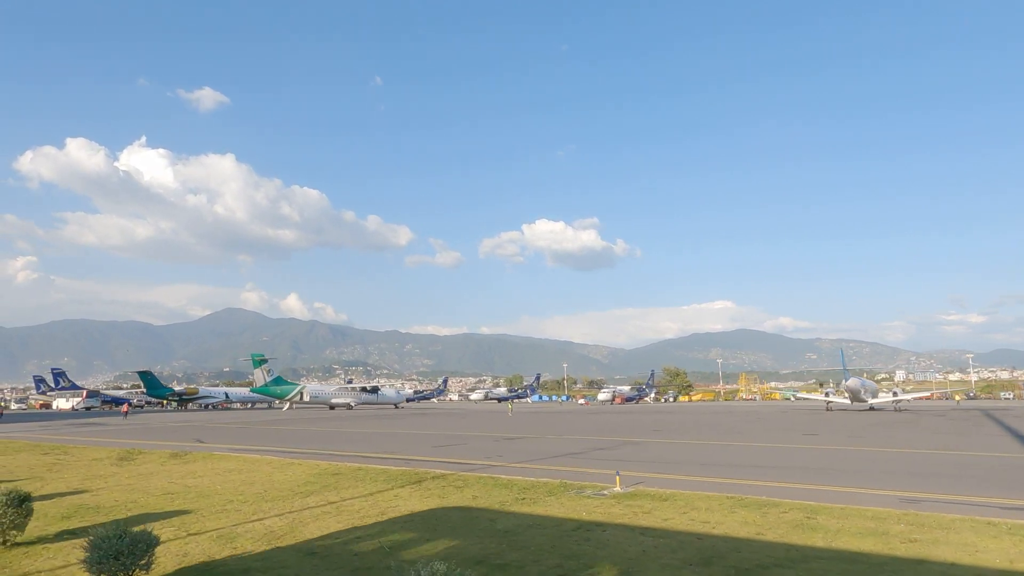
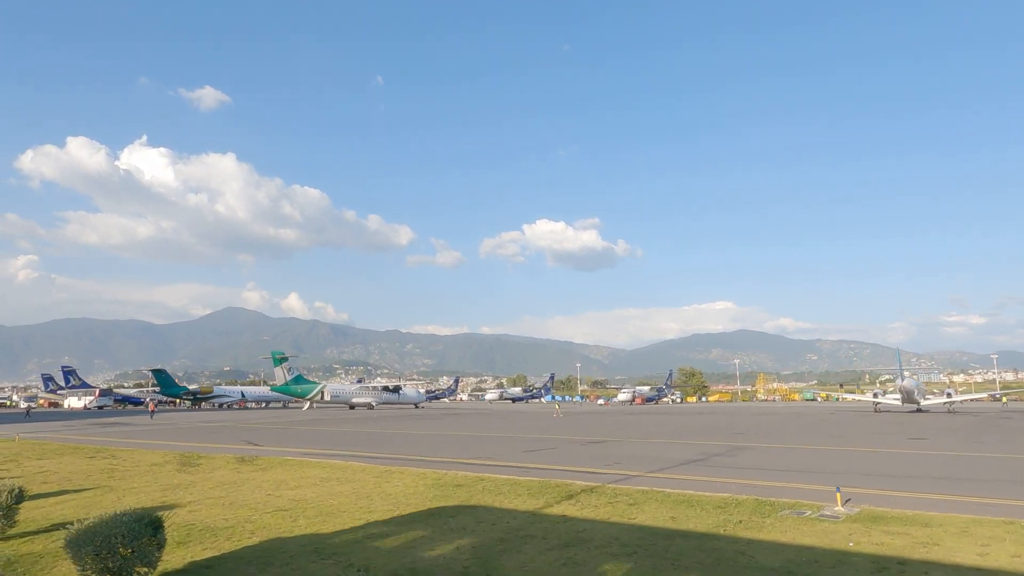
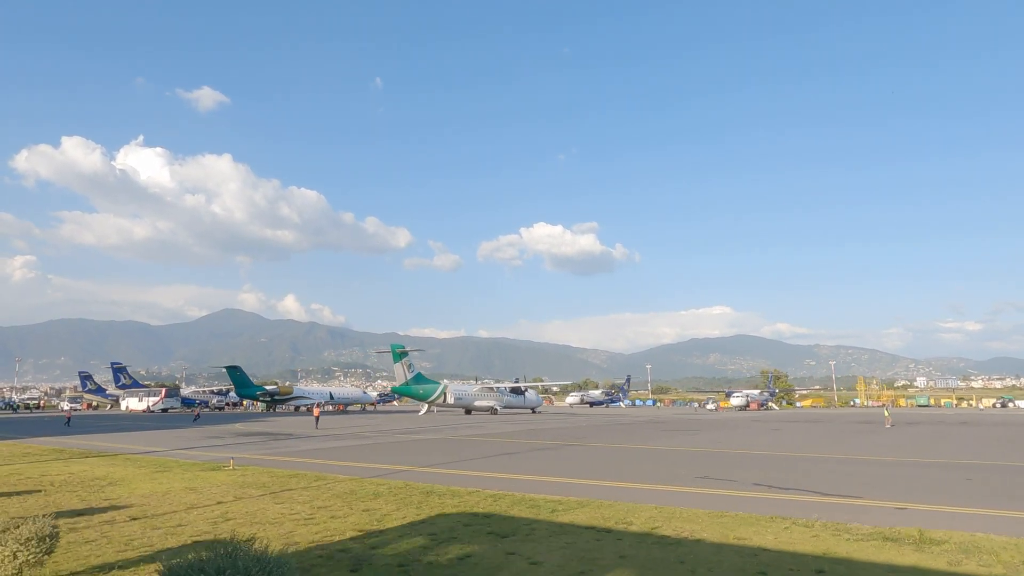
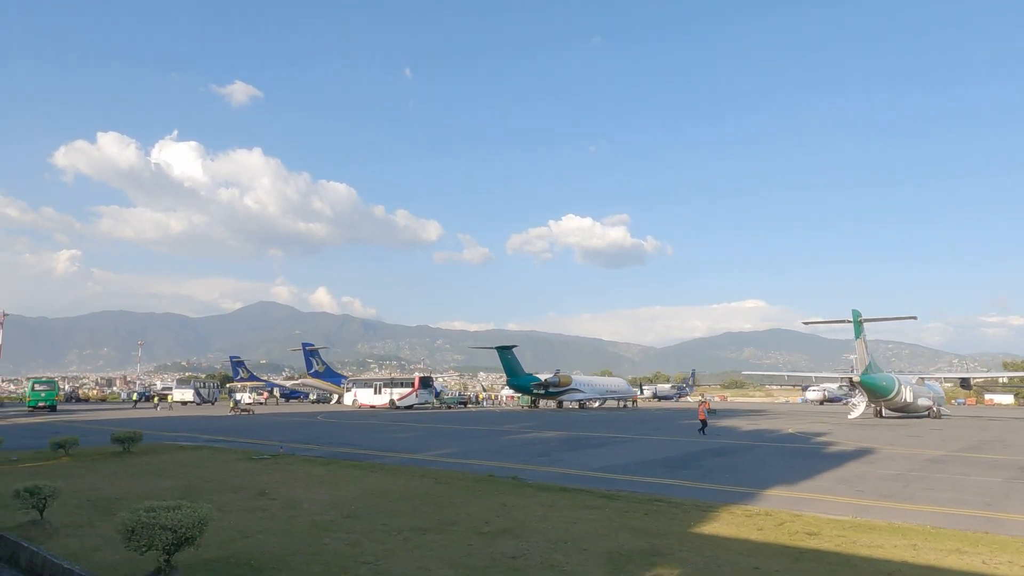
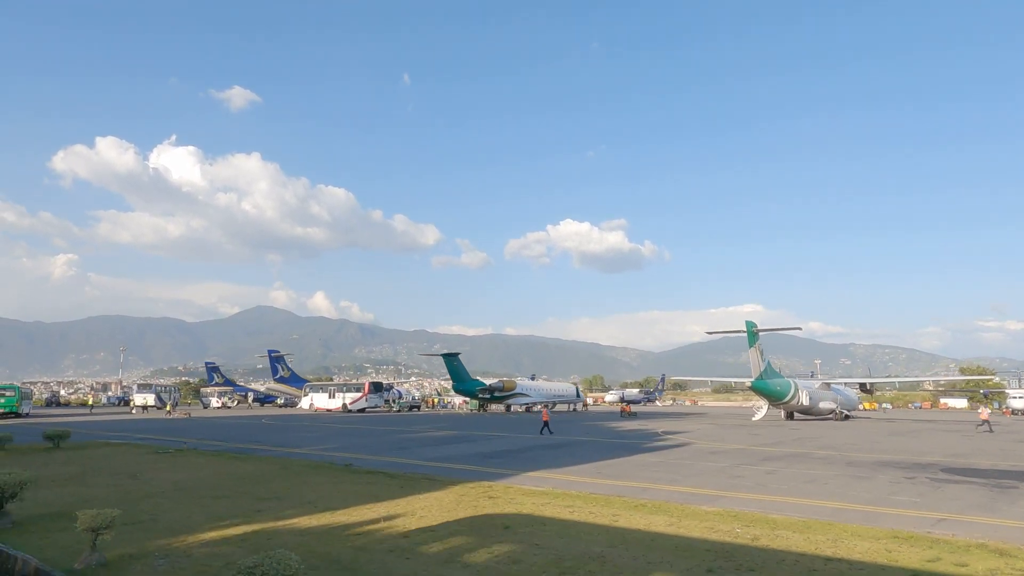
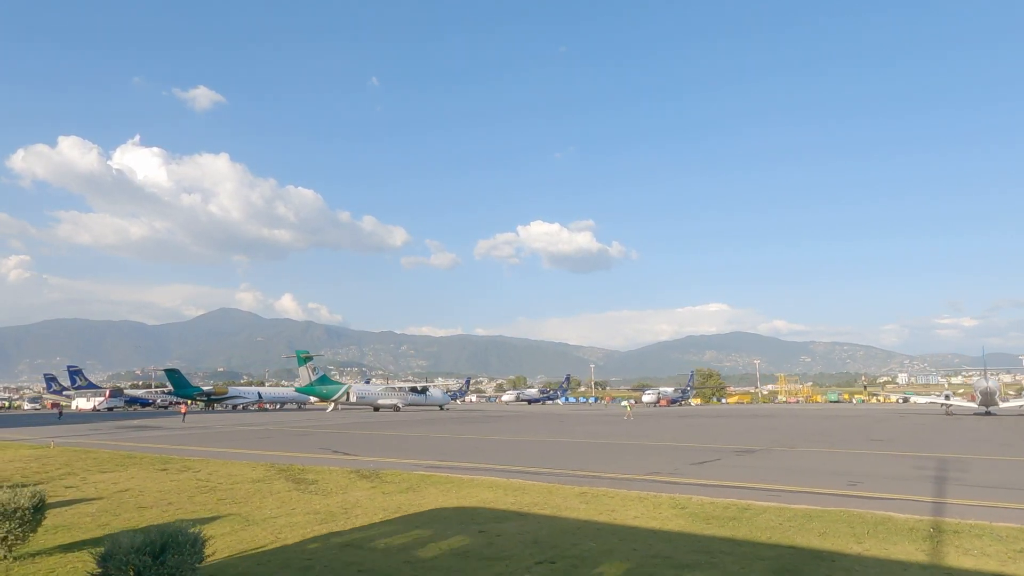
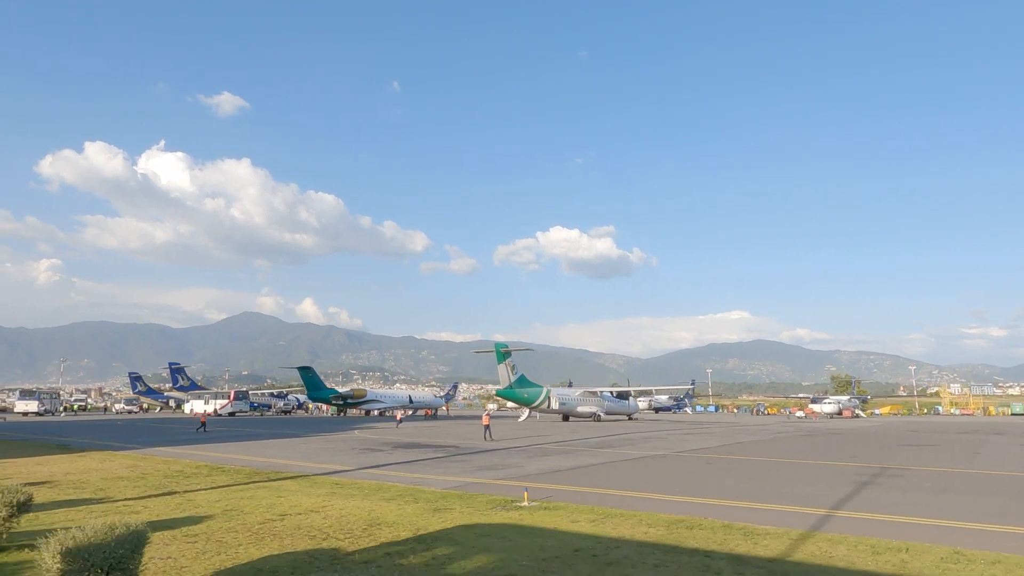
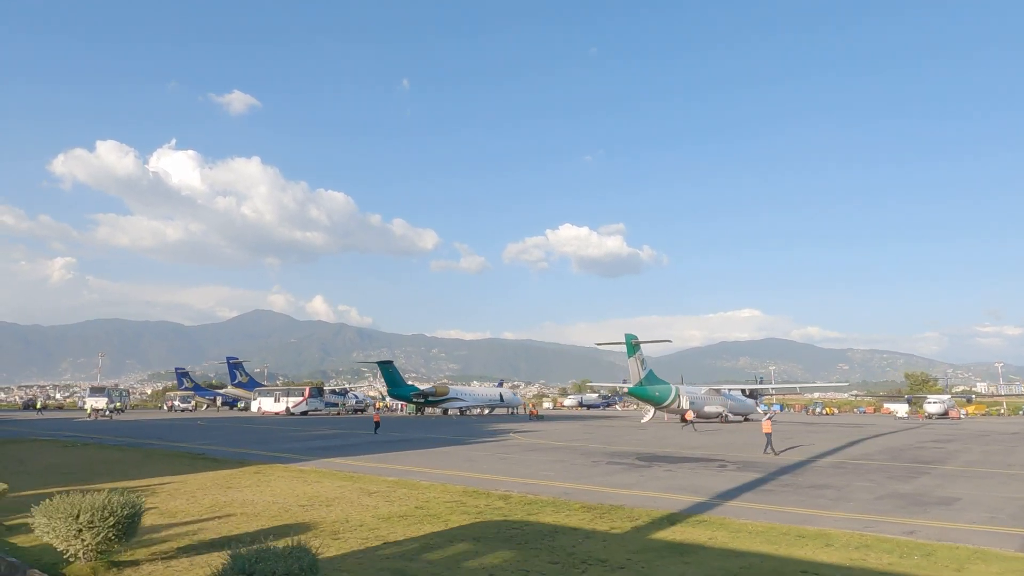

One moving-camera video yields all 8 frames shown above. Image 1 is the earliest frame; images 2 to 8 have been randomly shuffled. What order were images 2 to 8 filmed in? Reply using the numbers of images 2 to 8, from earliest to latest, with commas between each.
2, 6, 3, 7, 8, 5, 4
